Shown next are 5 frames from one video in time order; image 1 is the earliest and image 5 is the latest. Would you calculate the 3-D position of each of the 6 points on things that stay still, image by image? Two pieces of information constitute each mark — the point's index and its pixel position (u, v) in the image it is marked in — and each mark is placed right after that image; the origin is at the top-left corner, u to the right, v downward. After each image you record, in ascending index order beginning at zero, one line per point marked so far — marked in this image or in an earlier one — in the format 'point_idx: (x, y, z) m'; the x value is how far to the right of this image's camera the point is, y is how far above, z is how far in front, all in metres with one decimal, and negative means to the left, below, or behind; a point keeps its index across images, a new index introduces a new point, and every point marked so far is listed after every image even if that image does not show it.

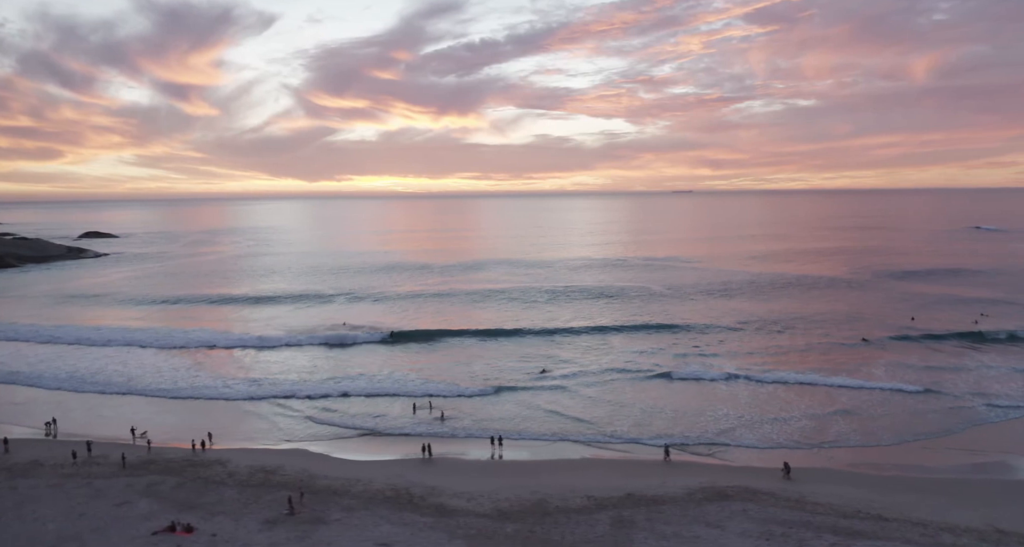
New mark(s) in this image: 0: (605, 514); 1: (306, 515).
0: (+2.1, -5.4, +15.5) m
1: (-4.7, -5.5, +15.7) m
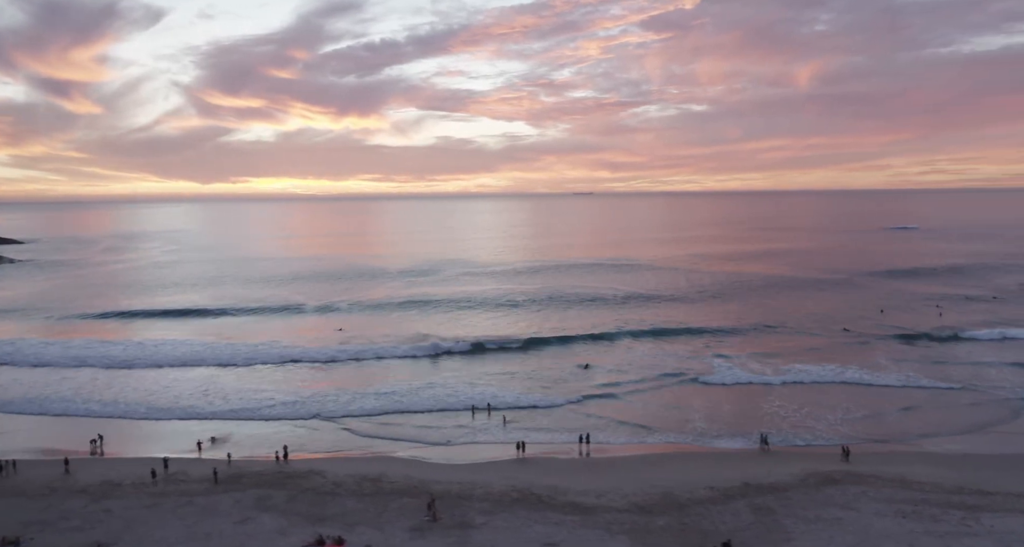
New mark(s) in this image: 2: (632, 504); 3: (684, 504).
0: (+5.4, -5.4, +16.2) m
1: (-1.4, -5.6, +15.6) m
2: (+2.9, -5.5, +16.4) m
3: (+4.1, -5.4, +16.3) m
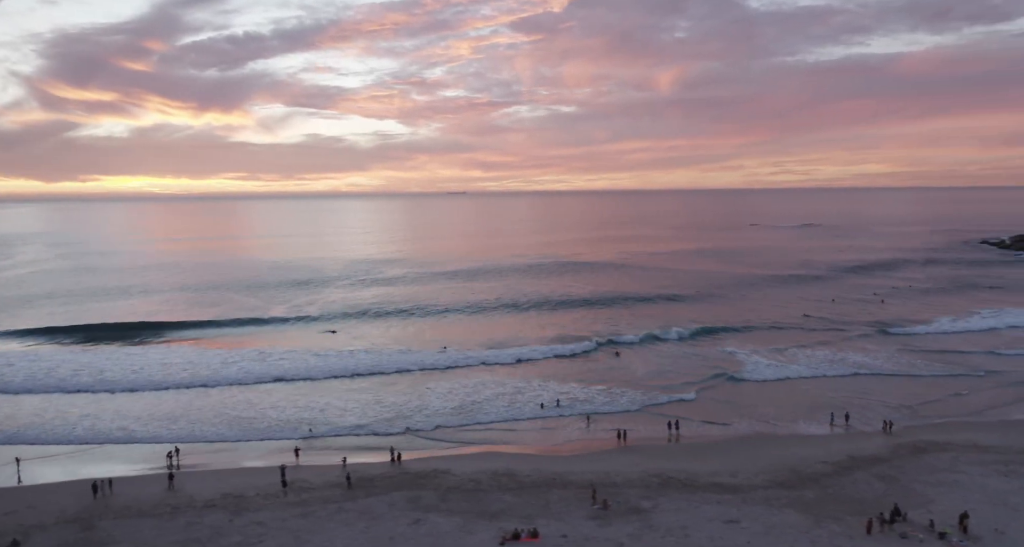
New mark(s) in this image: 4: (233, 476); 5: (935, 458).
0: (+9.1, -5.2, +18.0) m
1: (+2.5, -5.5, +16.4) m
2: (+6.6, -5.4, +17.9) m
3: (+7.9, -5.3, +18.0) m
4: (-7.8, -5.6, +19.3) m
5: (+11.6, -5.0, +19.0) m
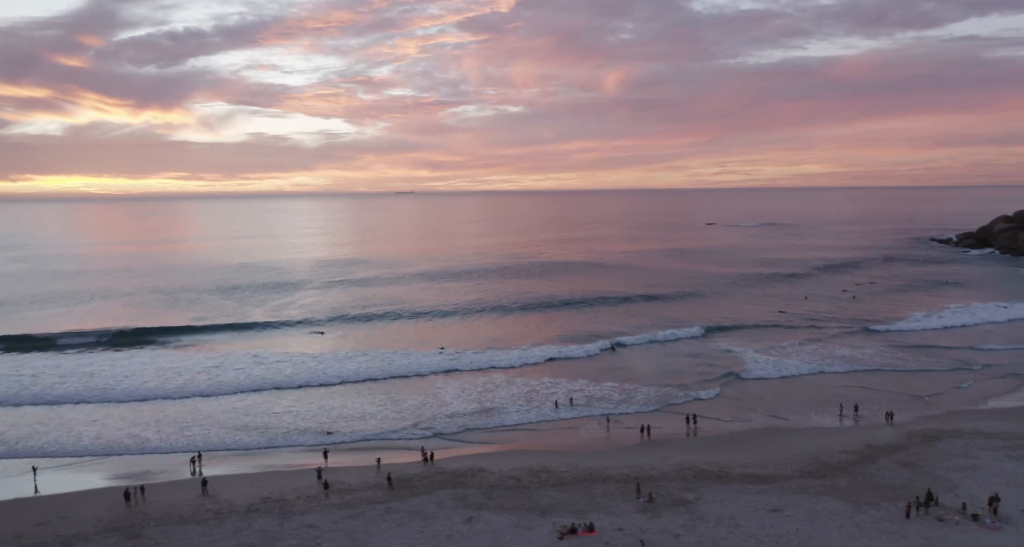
0: (+10.2, -5.2, +18.9) m
1: (+3.7, -5.5, +16.9) m
2: (+7.7, -5.3, +18.6) m
3: (+8.9, -5.3, +18.8) m
4: (-6.8, -5.7, +19.1) m
5: (+12.6, -5.0, +20.1) m
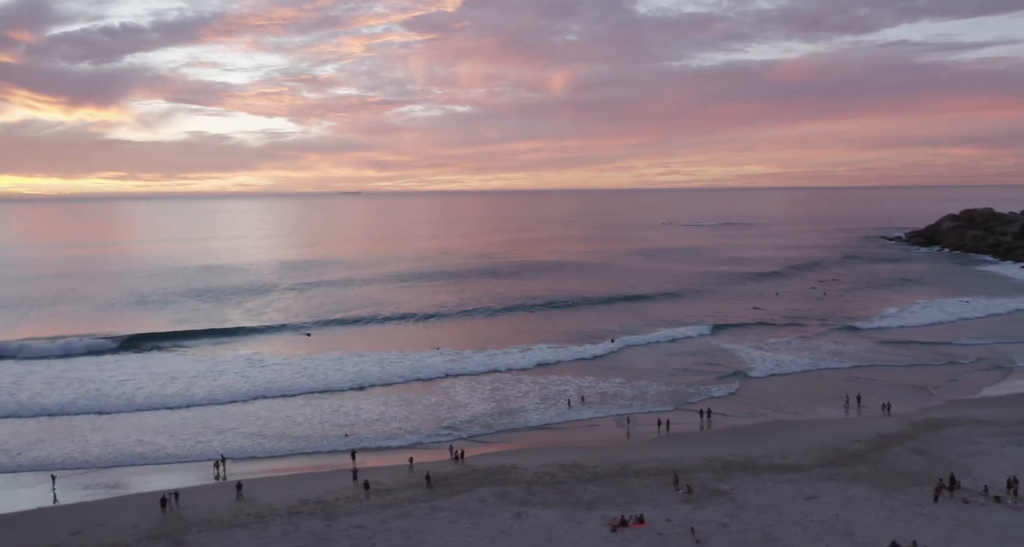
0: (+11.1, -5.1, +19.9) m
1: (+4.8, -5.5, +17.5) m
2: (+8.7, -5.3, +19.5) m
3: (+9.9, -5.2, +19.7) m
4: (-5.8, -5.7, +19.0) m
5: (+13.5, -4.9, +21.2) m
